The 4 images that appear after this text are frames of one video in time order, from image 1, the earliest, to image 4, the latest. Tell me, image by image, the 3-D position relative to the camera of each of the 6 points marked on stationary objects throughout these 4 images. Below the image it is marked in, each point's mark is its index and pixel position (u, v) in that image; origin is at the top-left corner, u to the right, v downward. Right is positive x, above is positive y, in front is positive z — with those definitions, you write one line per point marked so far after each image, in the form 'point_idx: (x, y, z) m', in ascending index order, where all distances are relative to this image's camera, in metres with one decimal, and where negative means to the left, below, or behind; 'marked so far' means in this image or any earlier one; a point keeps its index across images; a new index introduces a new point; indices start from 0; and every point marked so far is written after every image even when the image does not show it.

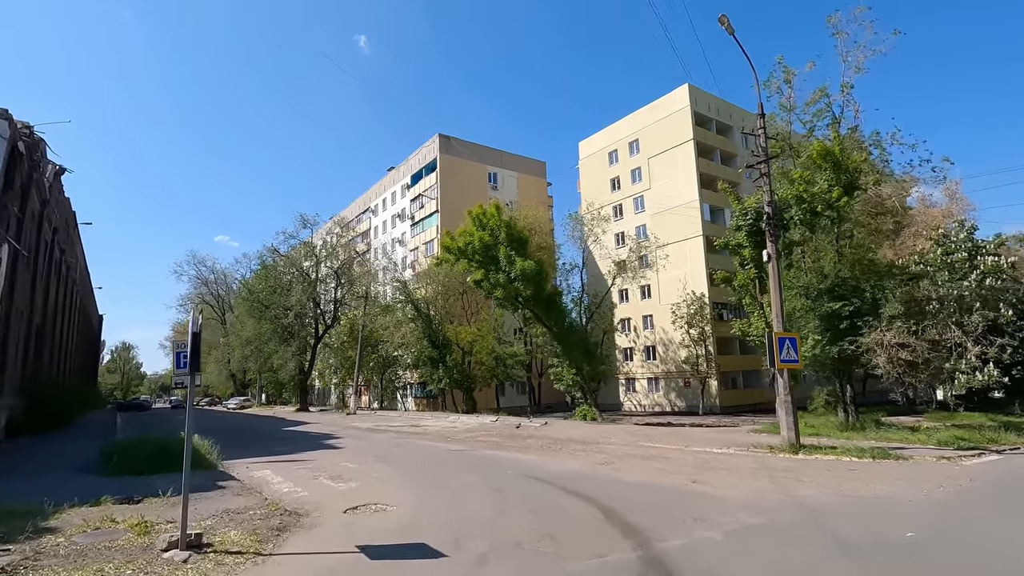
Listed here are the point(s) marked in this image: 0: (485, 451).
0: (-0.7, -4.6, +16.5) m
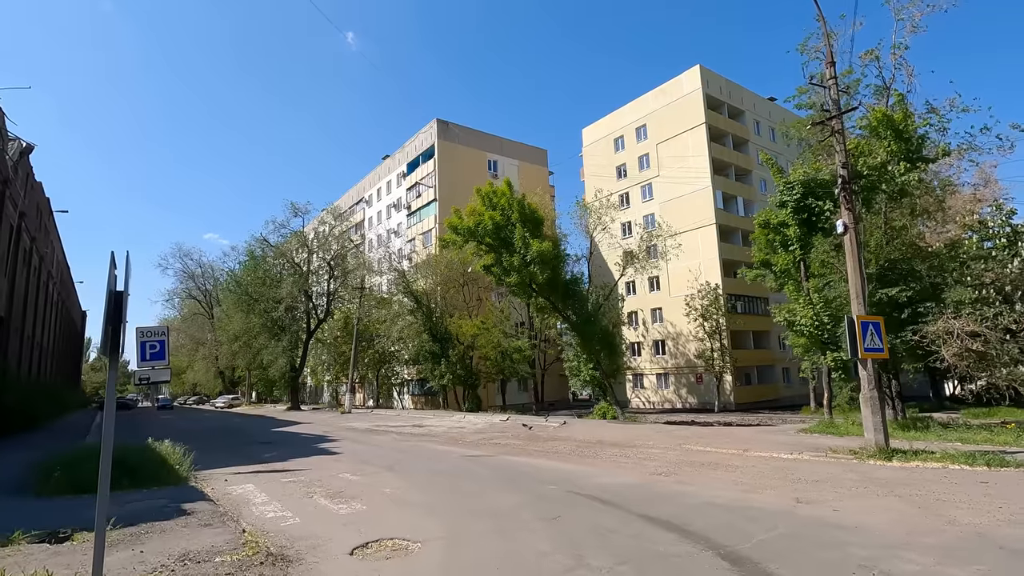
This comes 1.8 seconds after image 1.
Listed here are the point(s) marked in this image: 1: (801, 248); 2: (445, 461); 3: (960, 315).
0: (-0.1, -4.1, +14.1) m
1: (+9.7, +1.4, +19.7) m
2: (-1.6, -4.1, +14.0) m
3: (+12.7, -0.8, +16.7) m
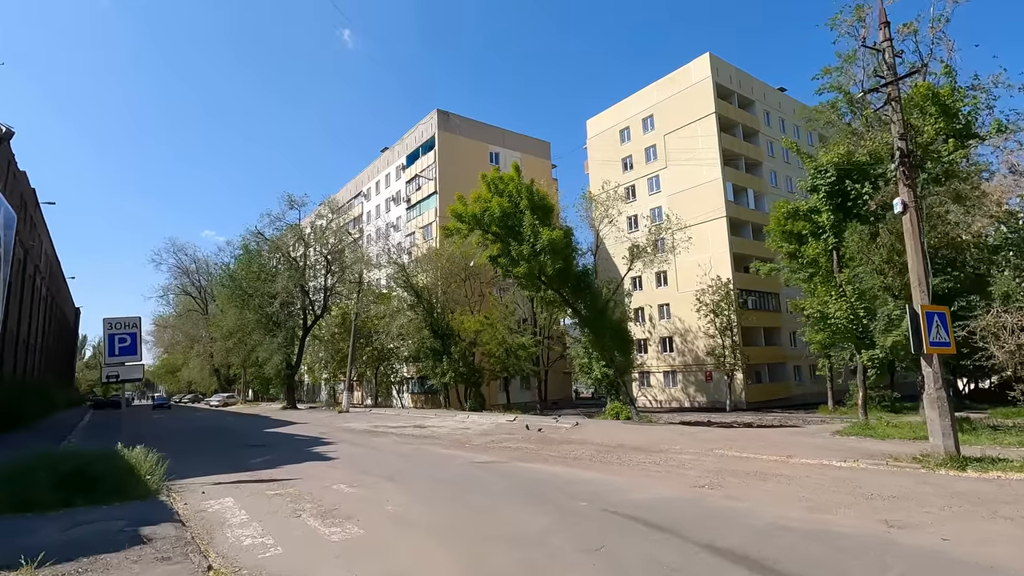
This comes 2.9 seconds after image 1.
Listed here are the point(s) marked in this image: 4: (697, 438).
0: (+0.2, -3.8, +12.7) m
1: (+10.1, +1.6, +18.3) m
2: (-1.3, -3.9, +12.5) m
3: (+13.0, -0.5, +15.3) m
4: (+4.9, -4.0, +15.5) m
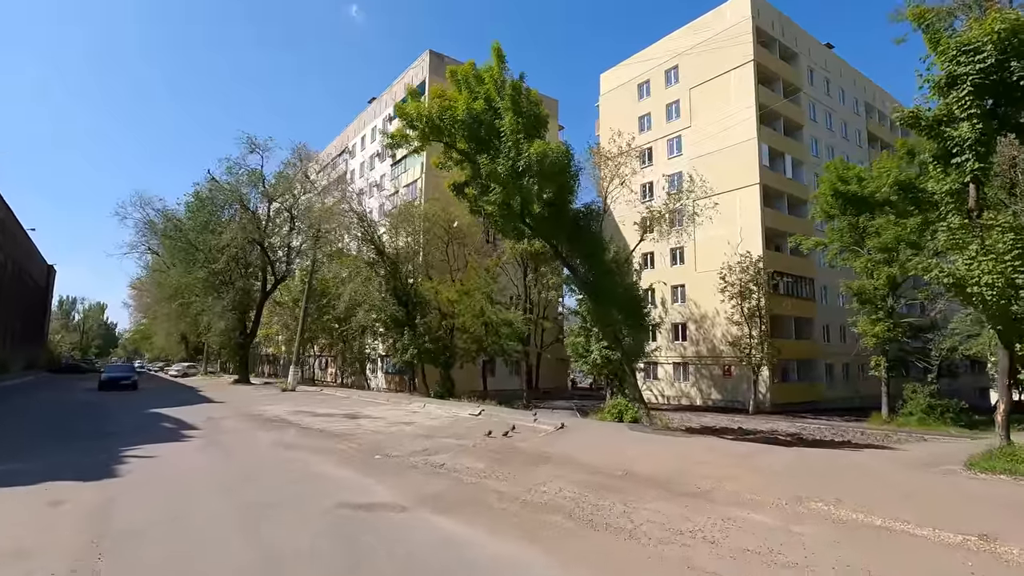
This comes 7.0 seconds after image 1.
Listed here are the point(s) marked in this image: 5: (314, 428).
0: (-0.8, -2.5, +6.5) m
1: (+9.3, +2.6, +11.9) m
2: (-2.4, -2.5, +6.3) m
3: (+12.2, +0.2, +8.9) m
4: (+3.9, -2.8, +9.2) m
5: (-4.9, -3.5, +14.6) m
